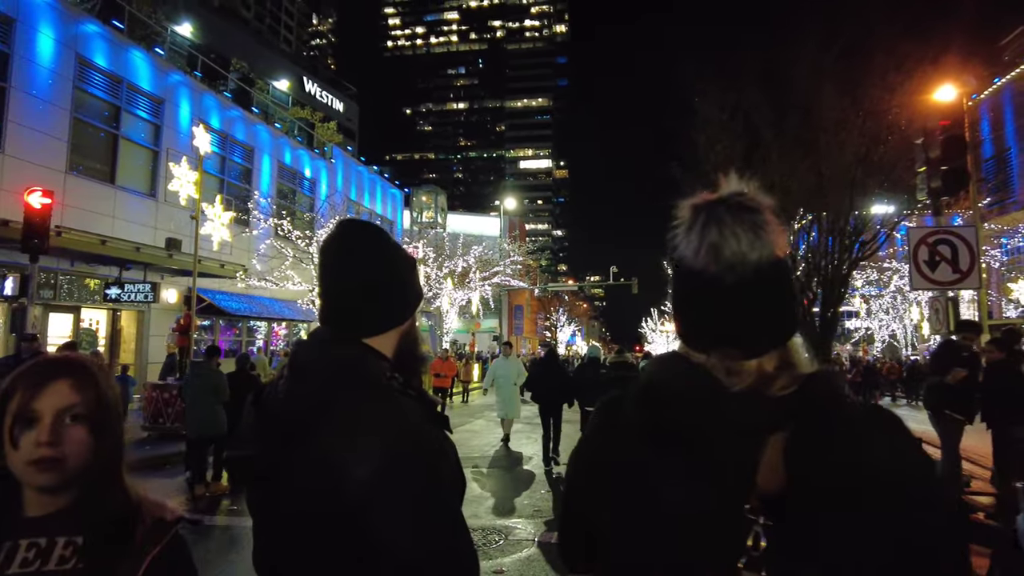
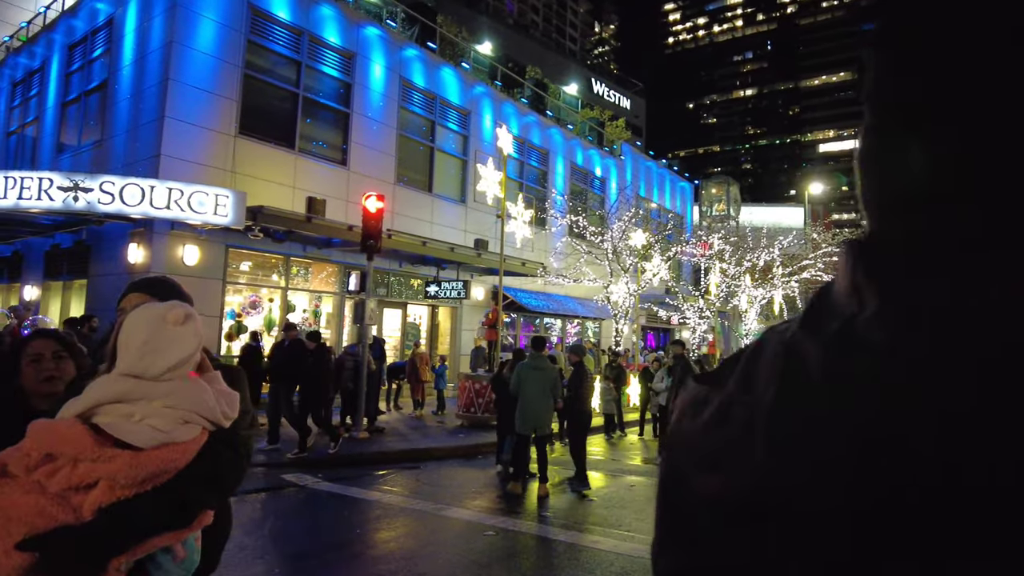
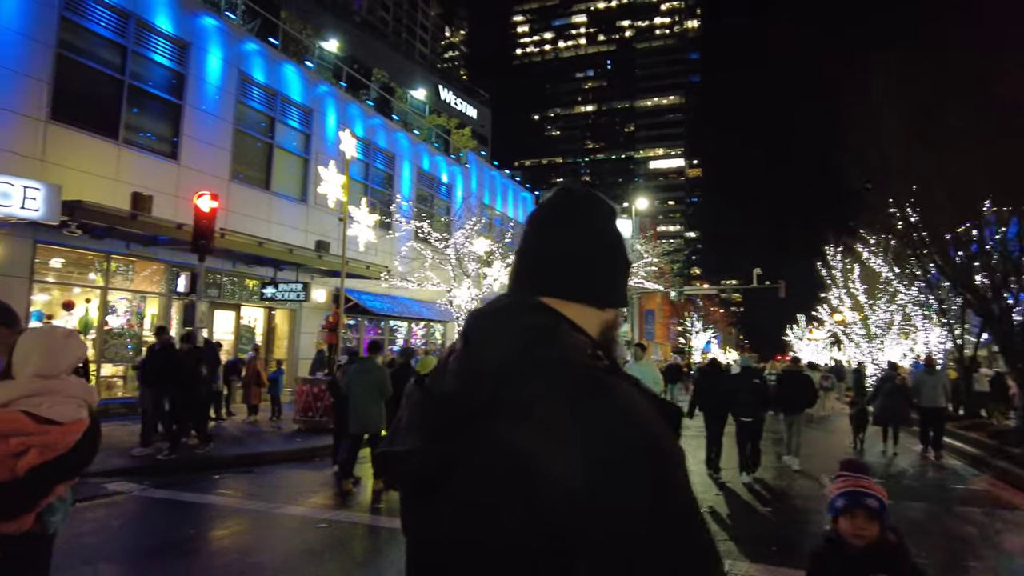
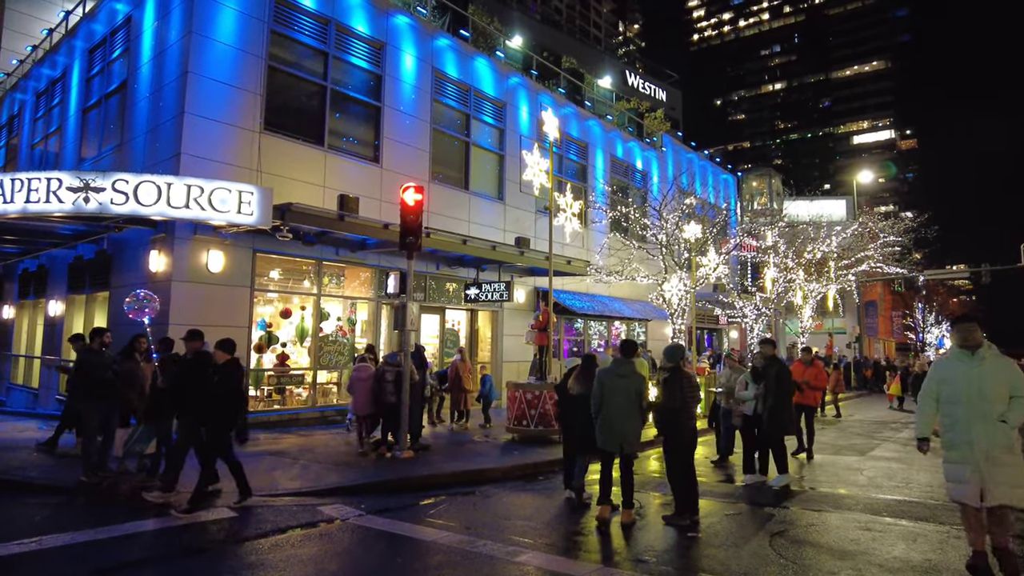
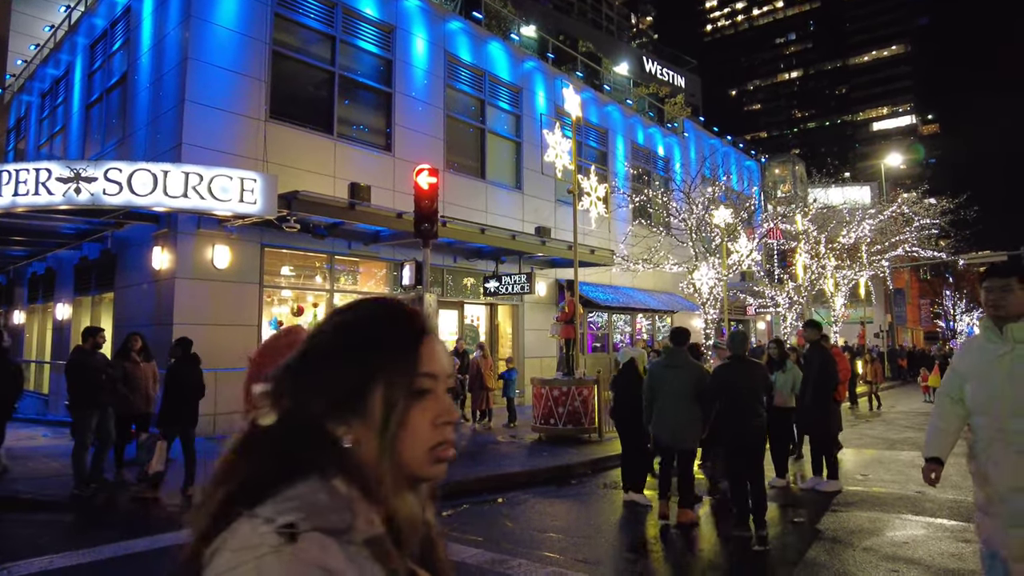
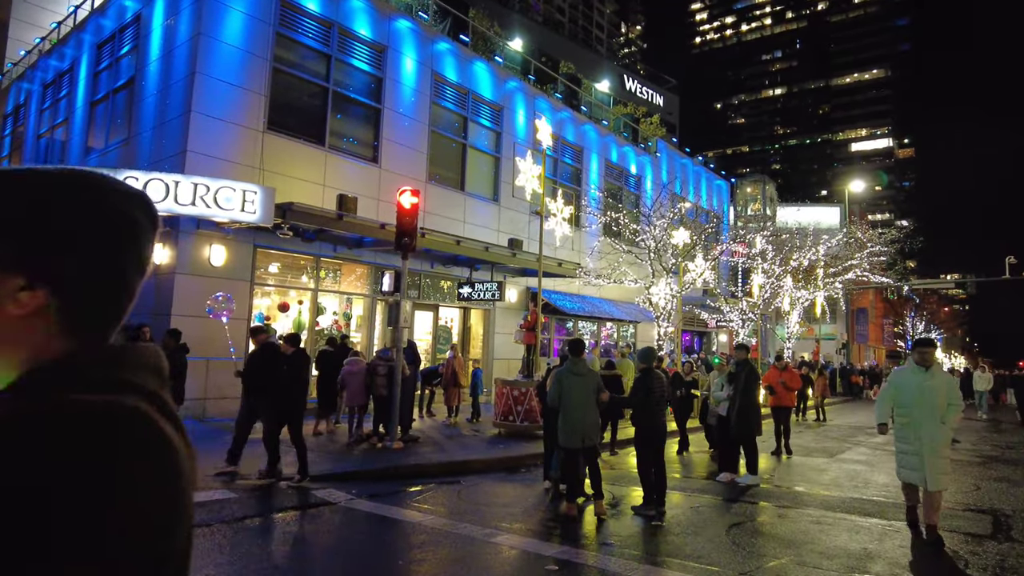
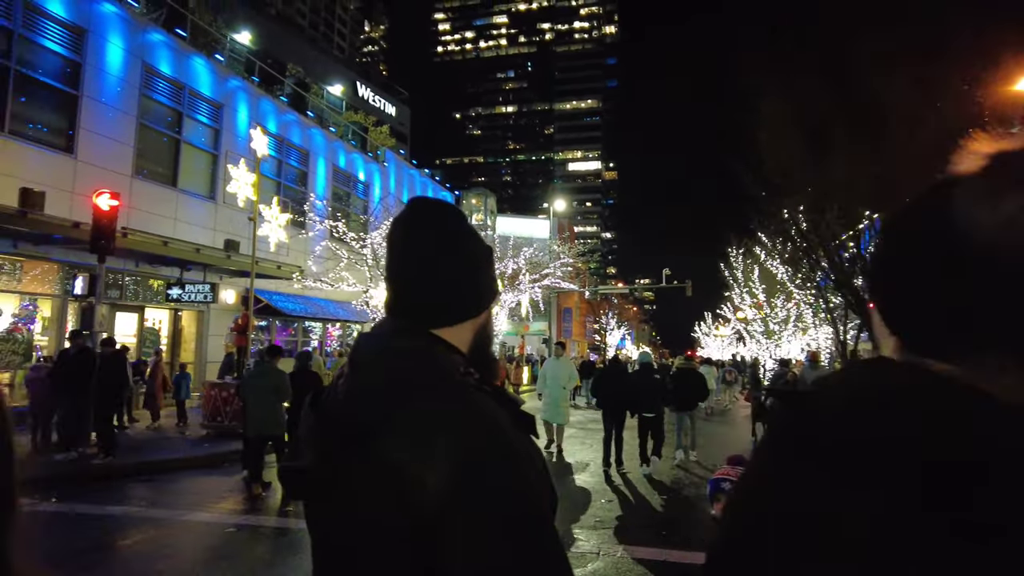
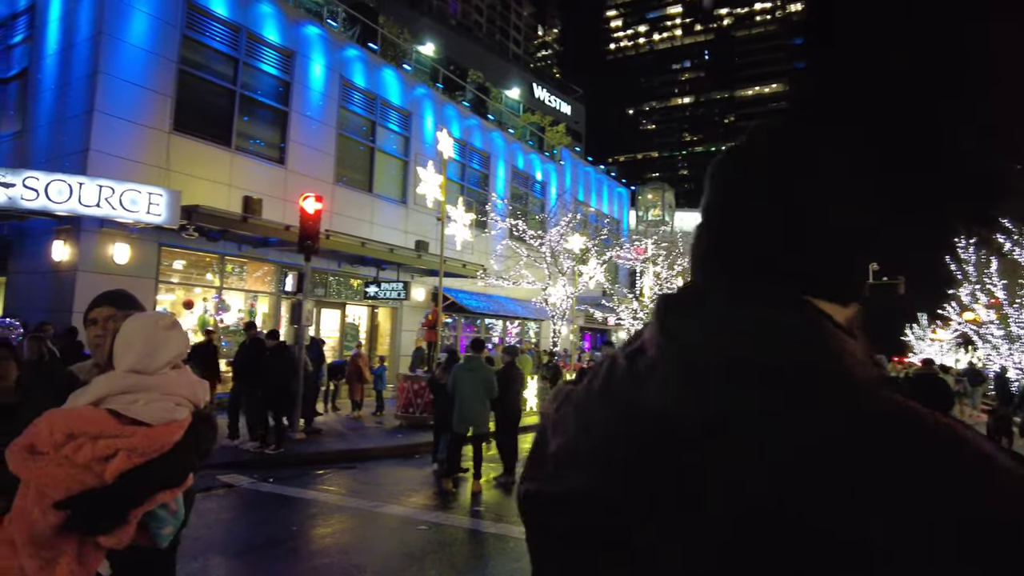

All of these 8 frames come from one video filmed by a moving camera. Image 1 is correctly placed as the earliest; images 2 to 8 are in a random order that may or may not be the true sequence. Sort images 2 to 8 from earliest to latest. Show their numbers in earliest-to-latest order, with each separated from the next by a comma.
7, 3, 8, 2, 6, 4, 5
